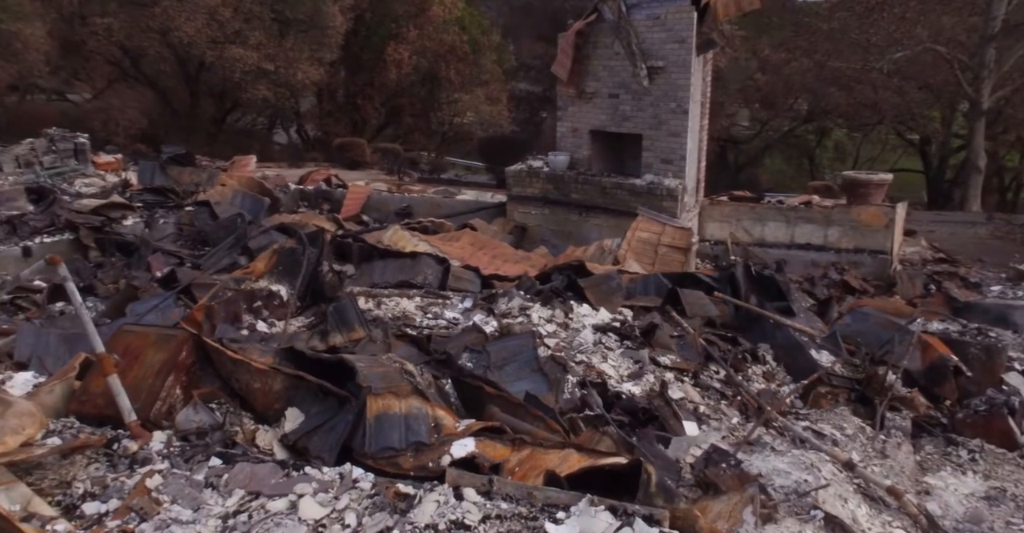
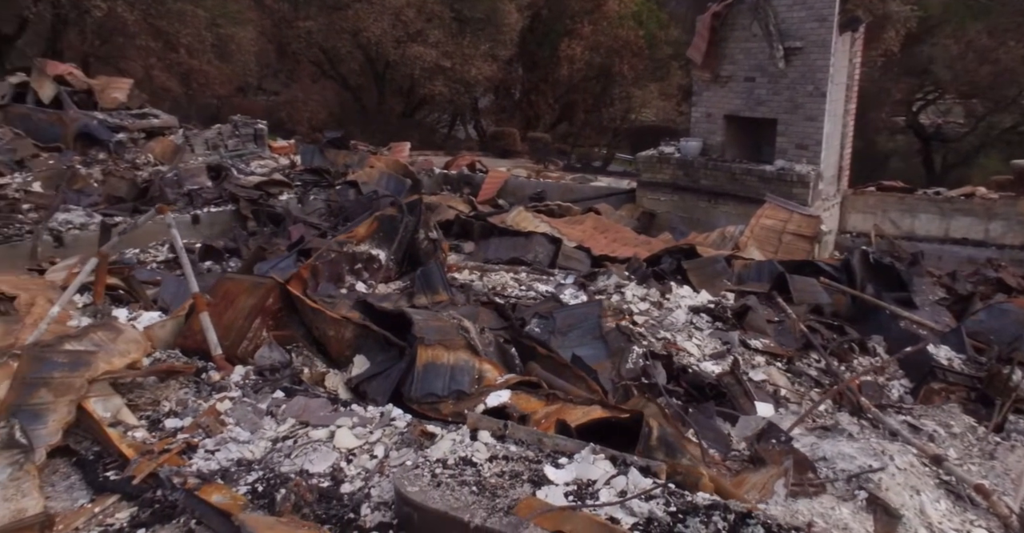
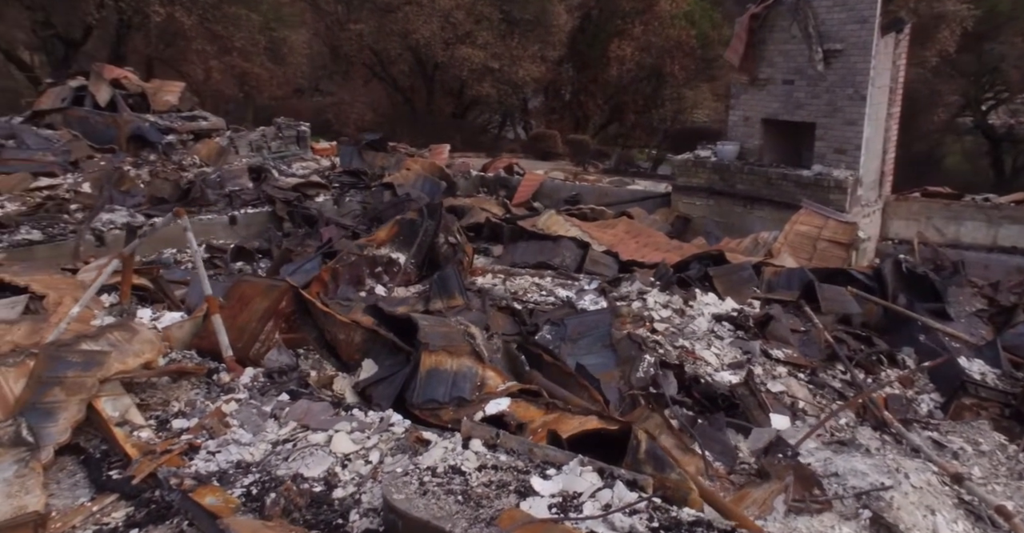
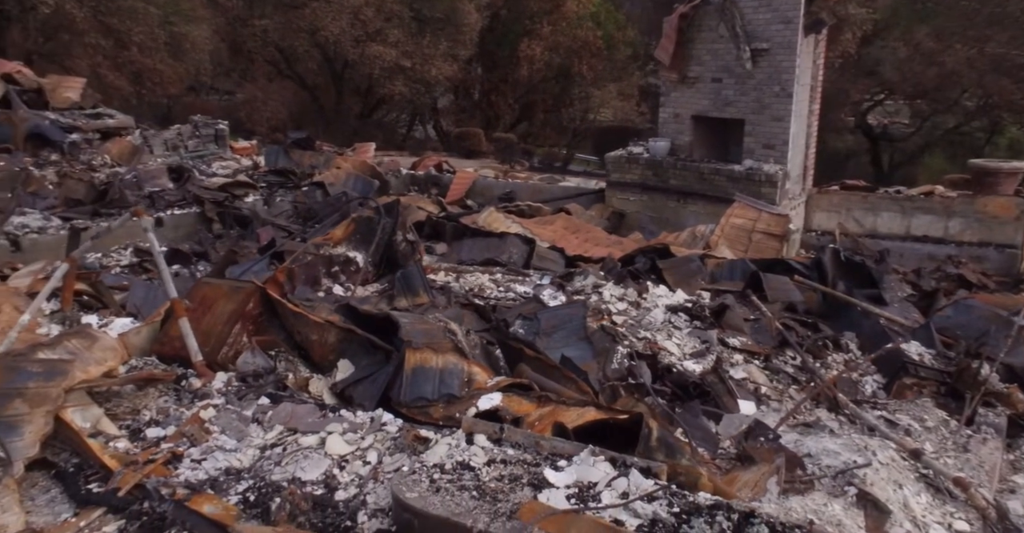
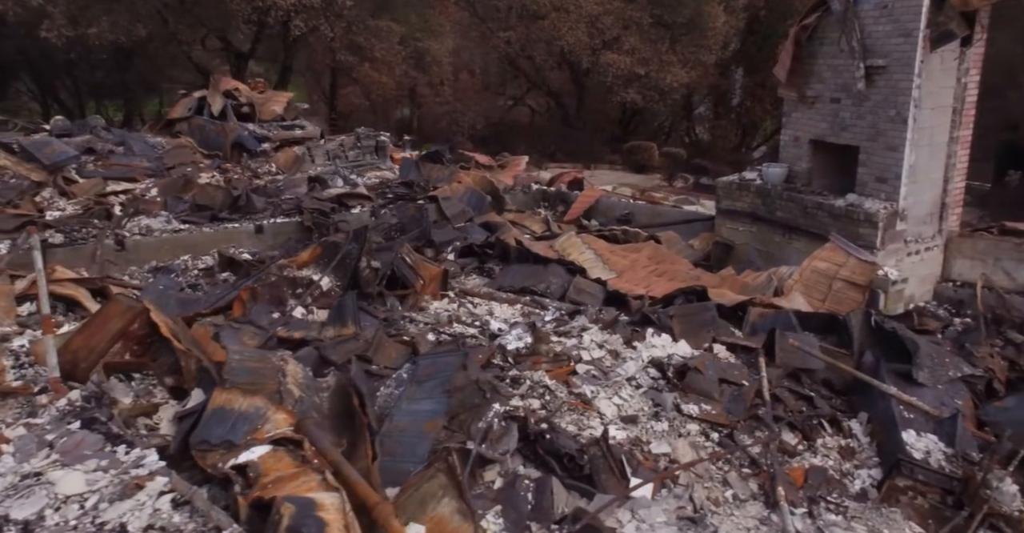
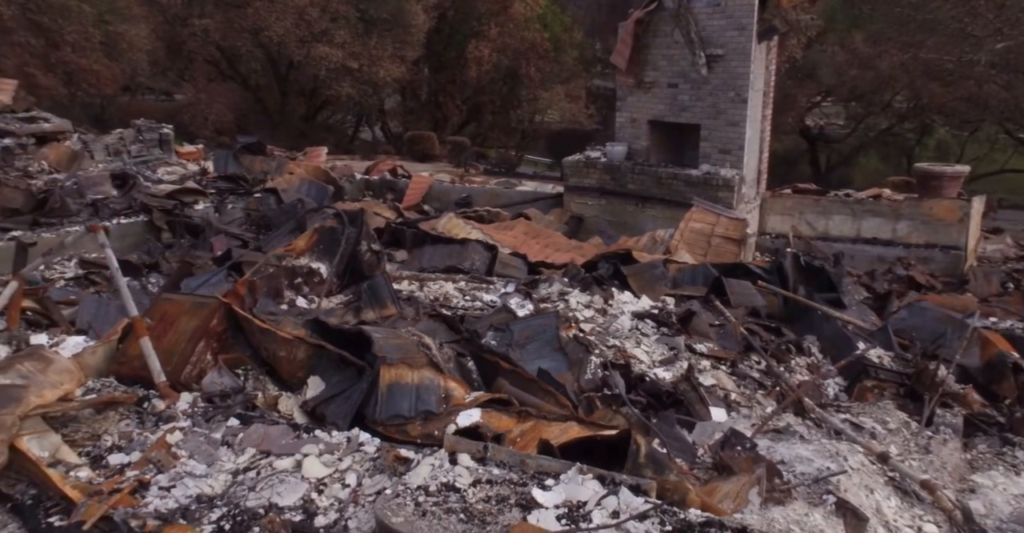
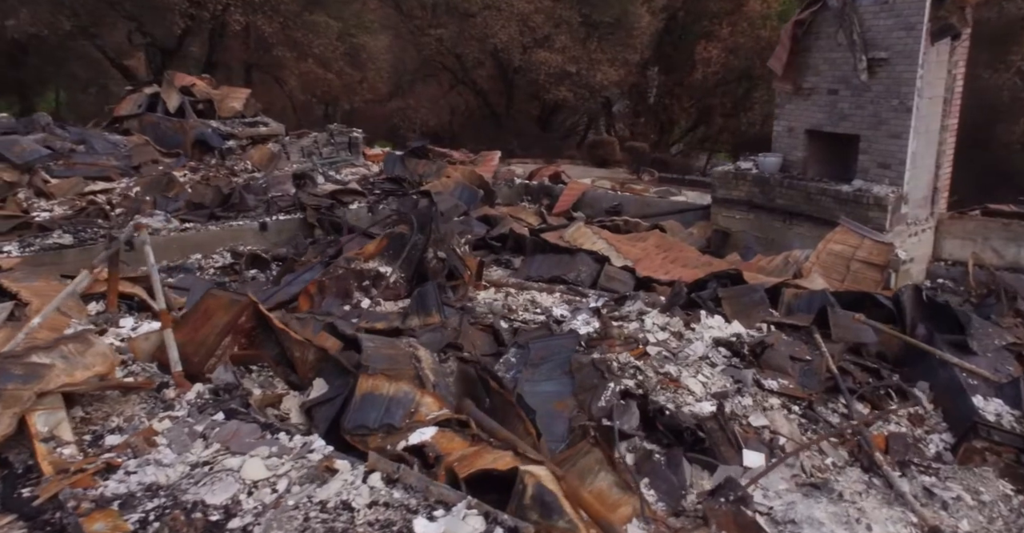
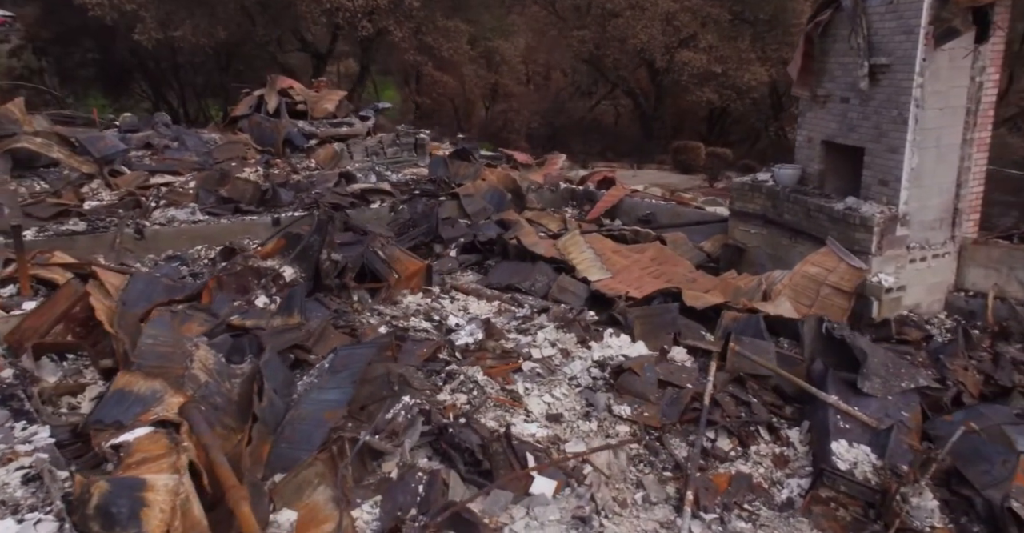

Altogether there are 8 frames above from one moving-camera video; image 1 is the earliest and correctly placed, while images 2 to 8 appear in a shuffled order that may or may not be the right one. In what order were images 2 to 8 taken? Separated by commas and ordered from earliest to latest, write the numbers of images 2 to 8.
6, 4, 2, 3, 7, 5, 8
